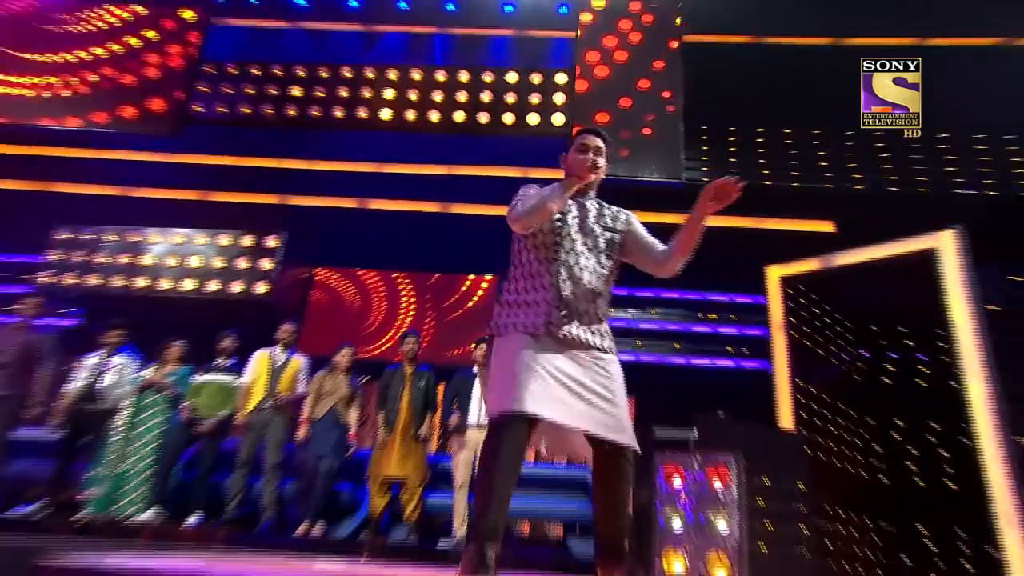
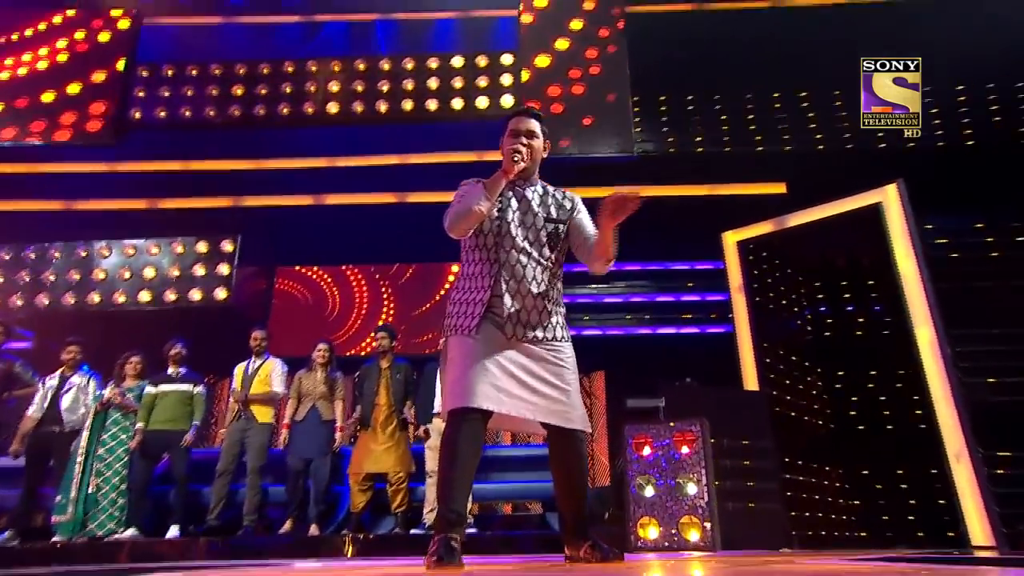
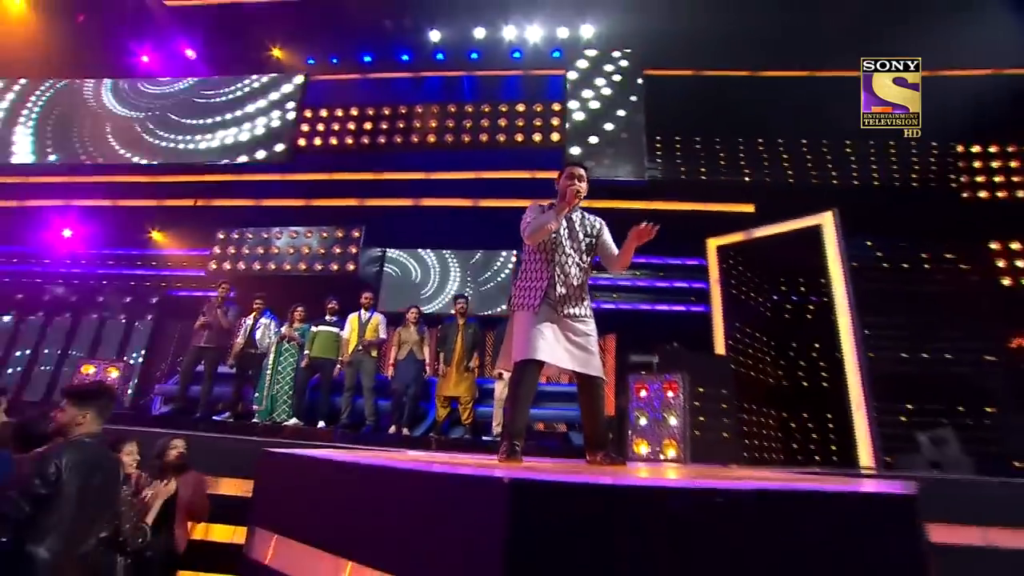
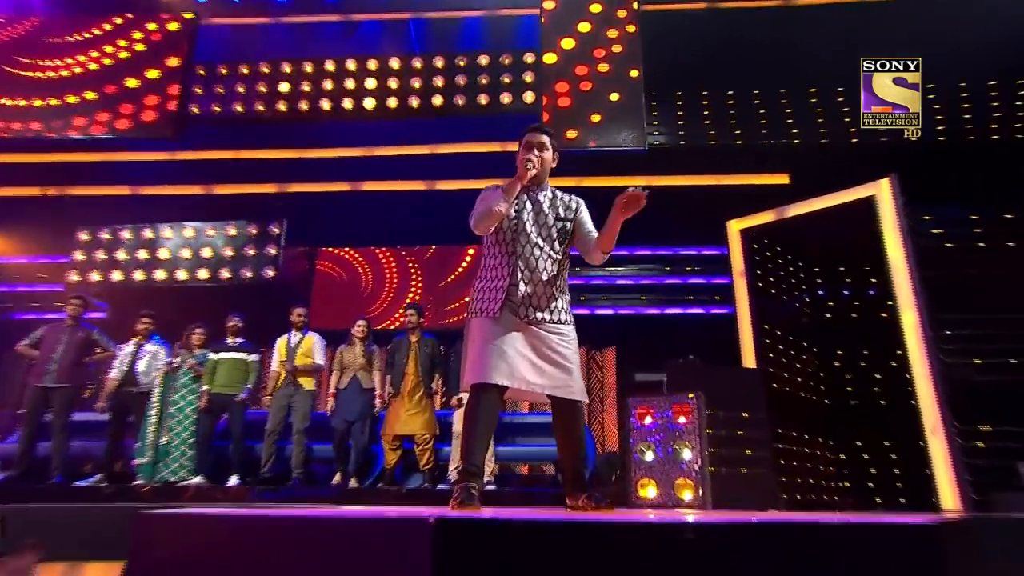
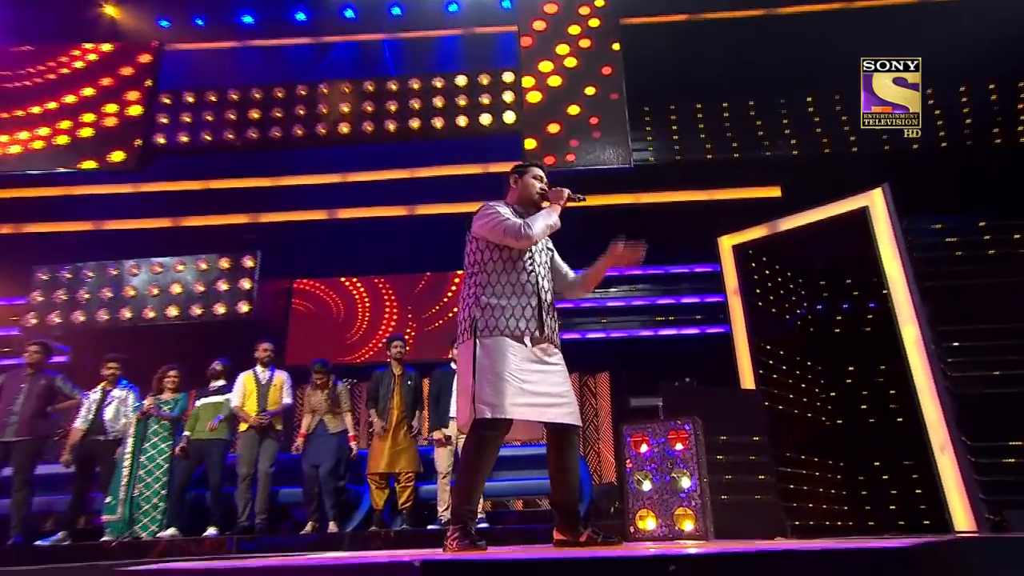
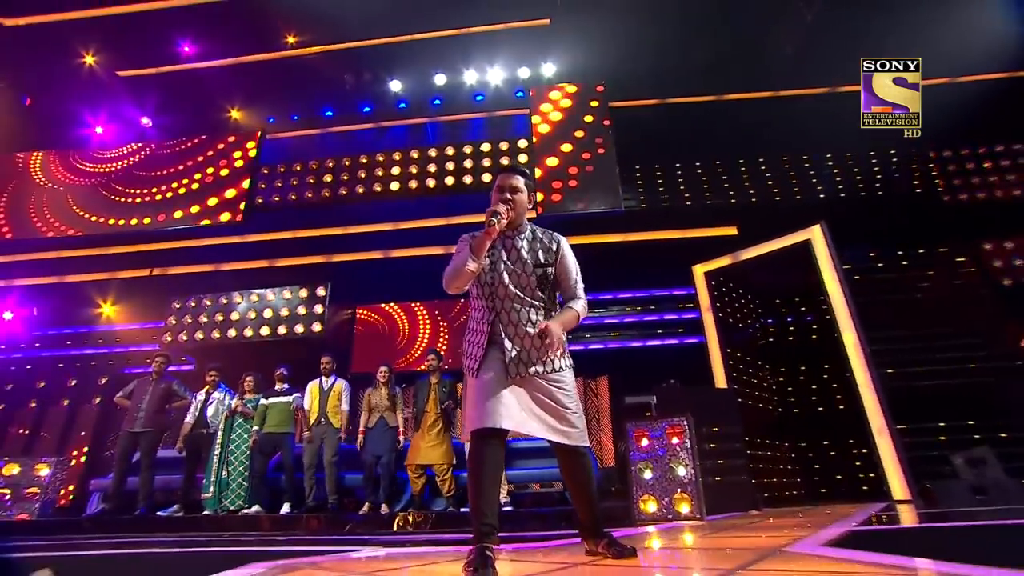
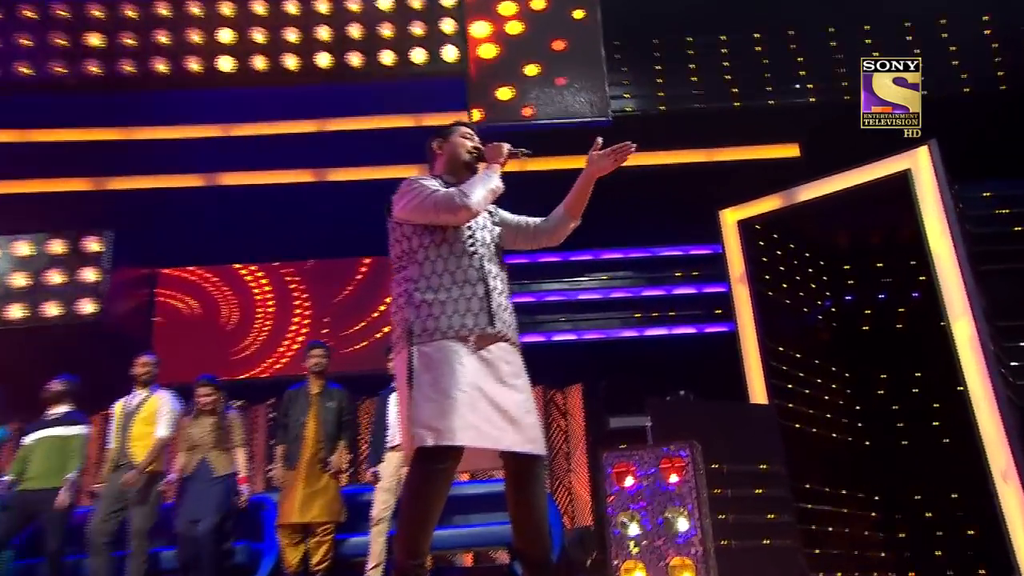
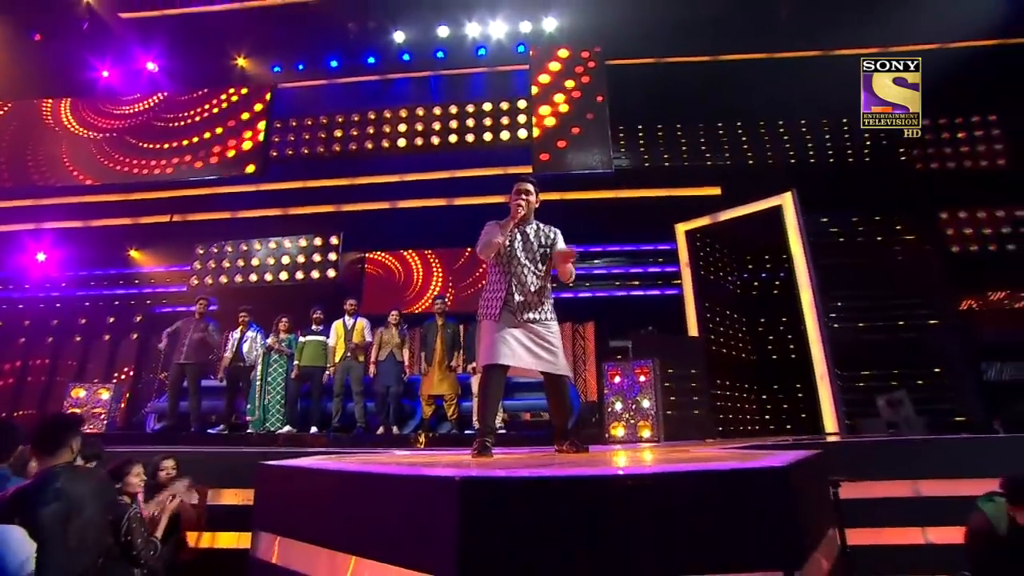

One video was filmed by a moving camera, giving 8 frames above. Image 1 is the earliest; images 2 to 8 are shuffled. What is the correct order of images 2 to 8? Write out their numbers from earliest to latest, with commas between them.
3, 8, 4, 2, 6, 5, 7
